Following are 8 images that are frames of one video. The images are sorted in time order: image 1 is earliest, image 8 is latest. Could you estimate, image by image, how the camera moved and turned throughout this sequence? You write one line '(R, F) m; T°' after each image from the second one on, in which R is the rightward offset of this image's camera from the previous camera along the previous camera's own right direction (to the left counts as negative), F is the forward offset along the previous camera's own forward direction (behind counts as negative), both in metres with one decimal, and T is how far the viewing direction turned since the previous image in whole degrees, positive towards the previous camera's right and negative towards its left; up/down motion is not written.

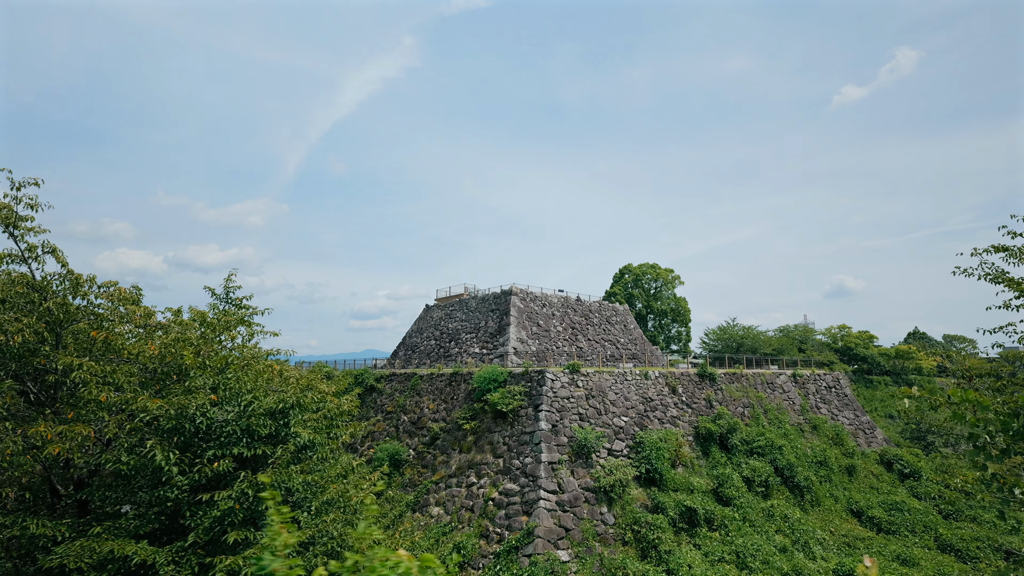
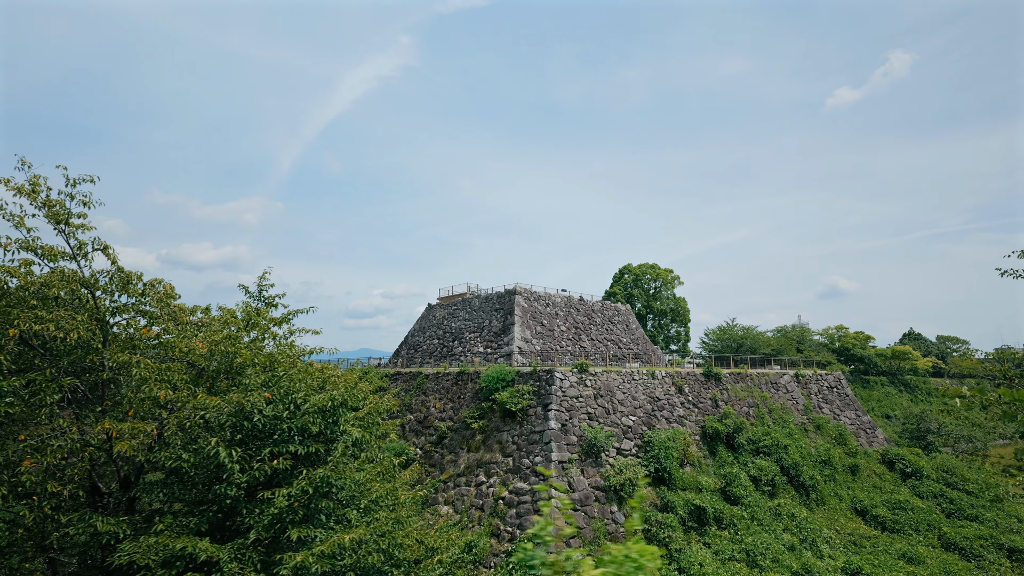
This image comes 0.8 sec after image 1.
(-0.5, 0.0) m; +1°
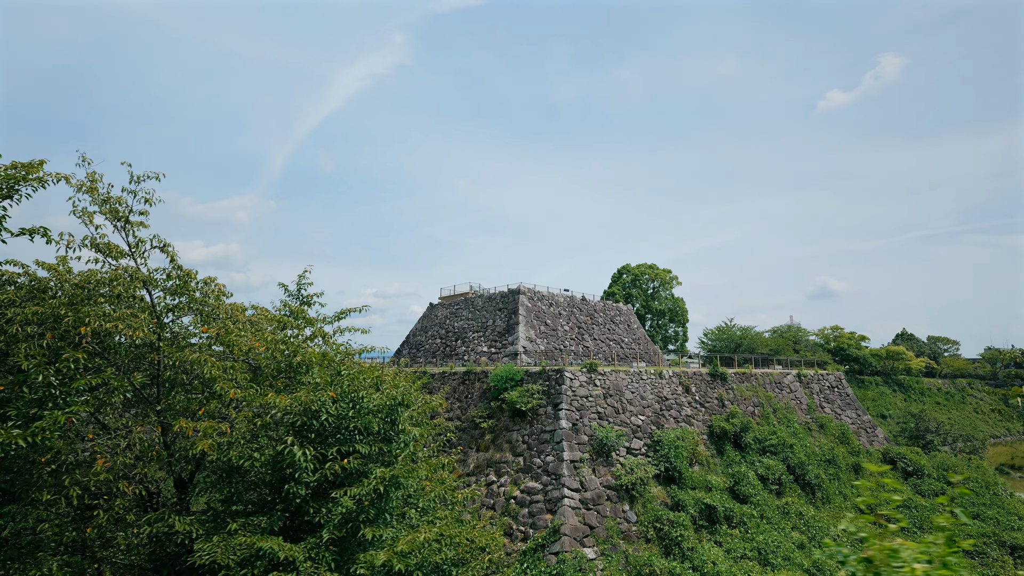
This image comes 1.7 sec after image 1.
(-0.7, 0.0) m; +1°
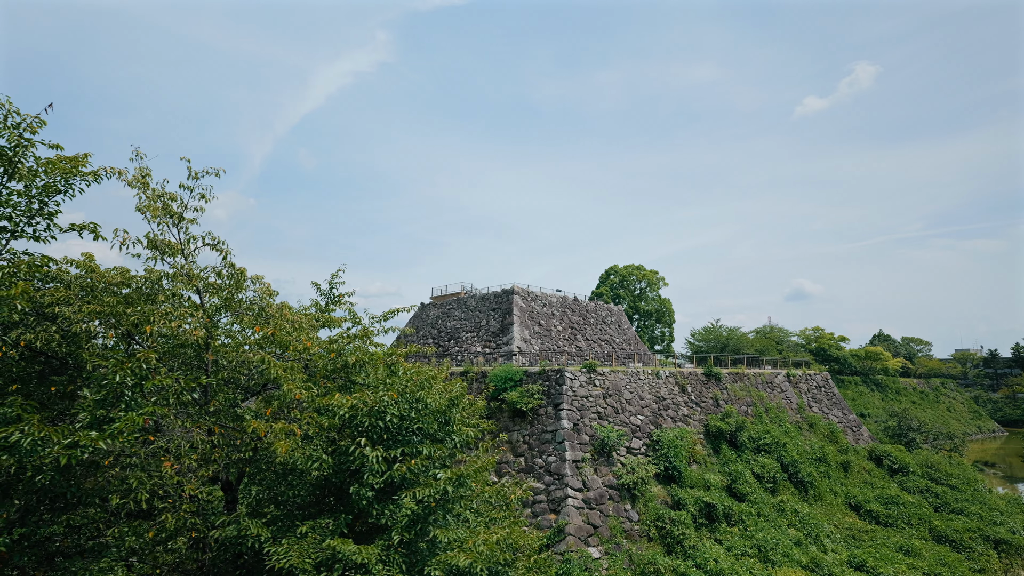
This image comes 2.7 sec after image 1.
(-0.7, 0.0) m; +2°
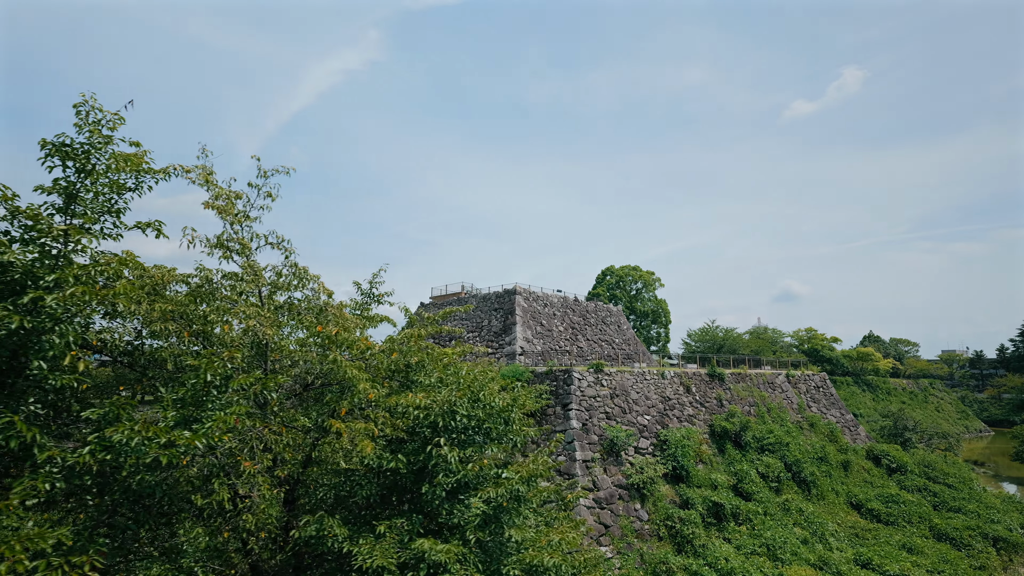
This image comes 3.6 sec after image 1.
(-0.7, 0.0) m; +1°
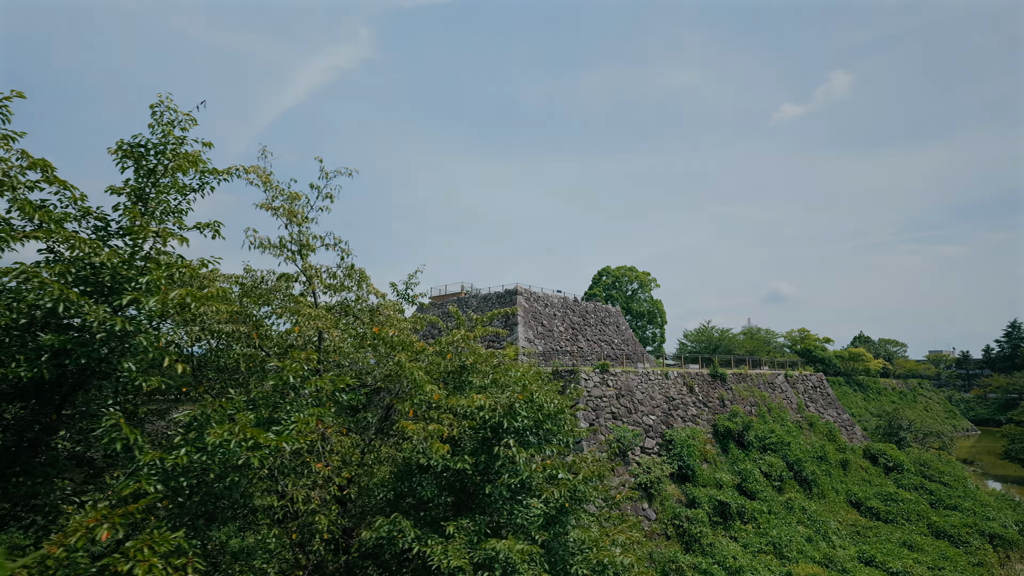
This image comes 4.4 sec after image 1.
(-0.6, 0.0) m; +1°
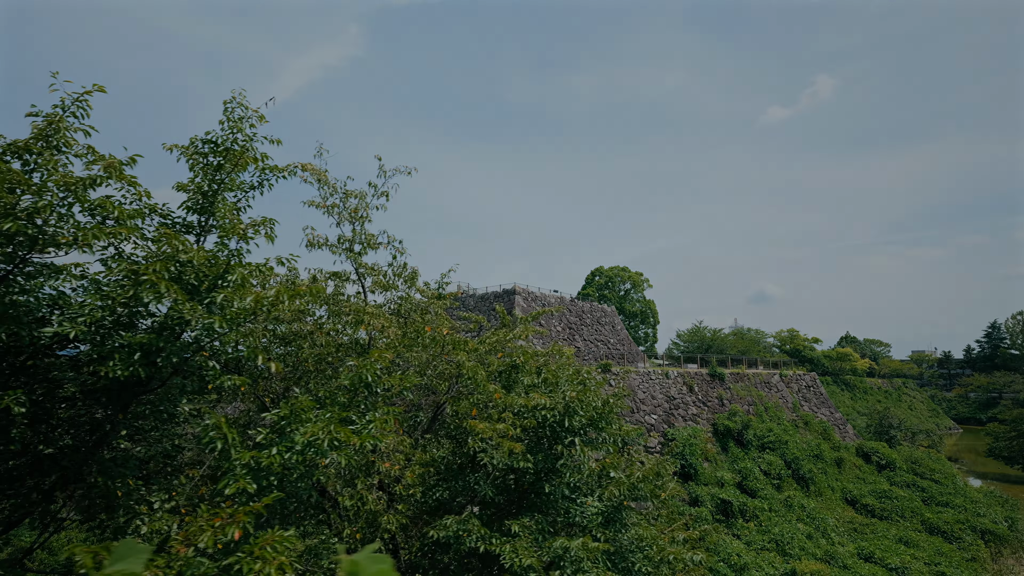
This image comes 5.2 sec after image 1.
(-0.6, 0.0) m; +2°
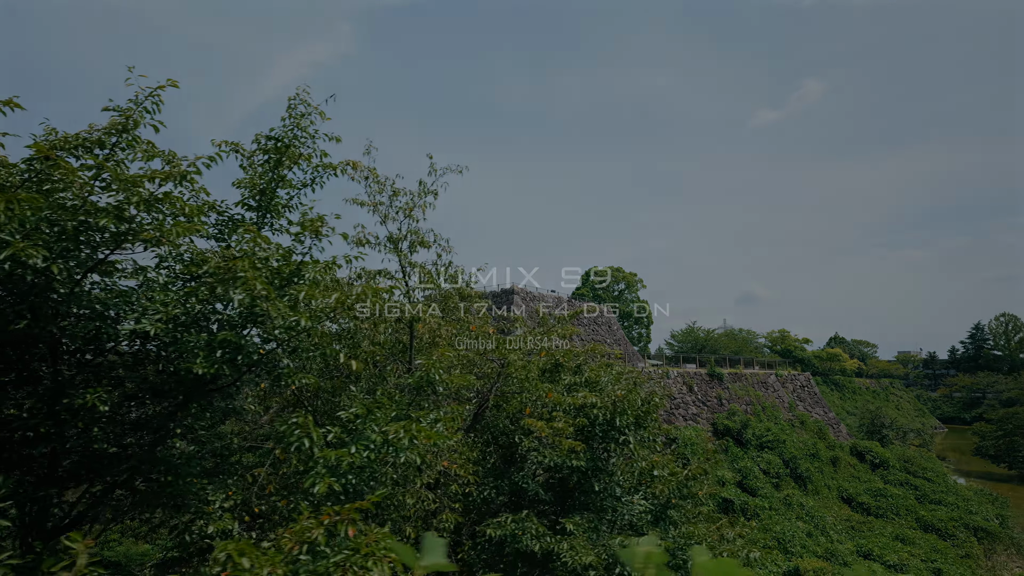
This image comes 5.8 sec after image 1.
(-0.5, 0.0) m; +1°
